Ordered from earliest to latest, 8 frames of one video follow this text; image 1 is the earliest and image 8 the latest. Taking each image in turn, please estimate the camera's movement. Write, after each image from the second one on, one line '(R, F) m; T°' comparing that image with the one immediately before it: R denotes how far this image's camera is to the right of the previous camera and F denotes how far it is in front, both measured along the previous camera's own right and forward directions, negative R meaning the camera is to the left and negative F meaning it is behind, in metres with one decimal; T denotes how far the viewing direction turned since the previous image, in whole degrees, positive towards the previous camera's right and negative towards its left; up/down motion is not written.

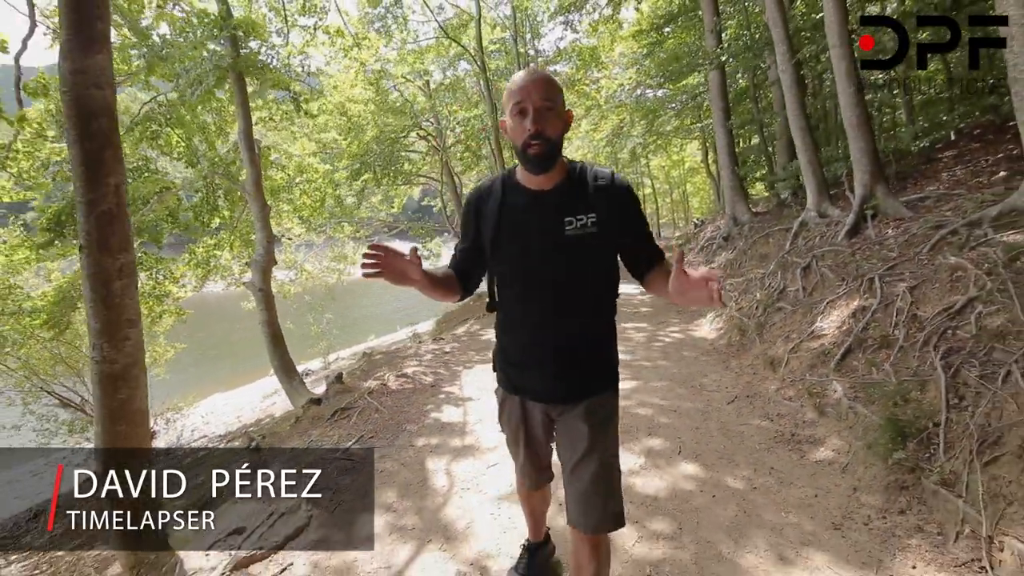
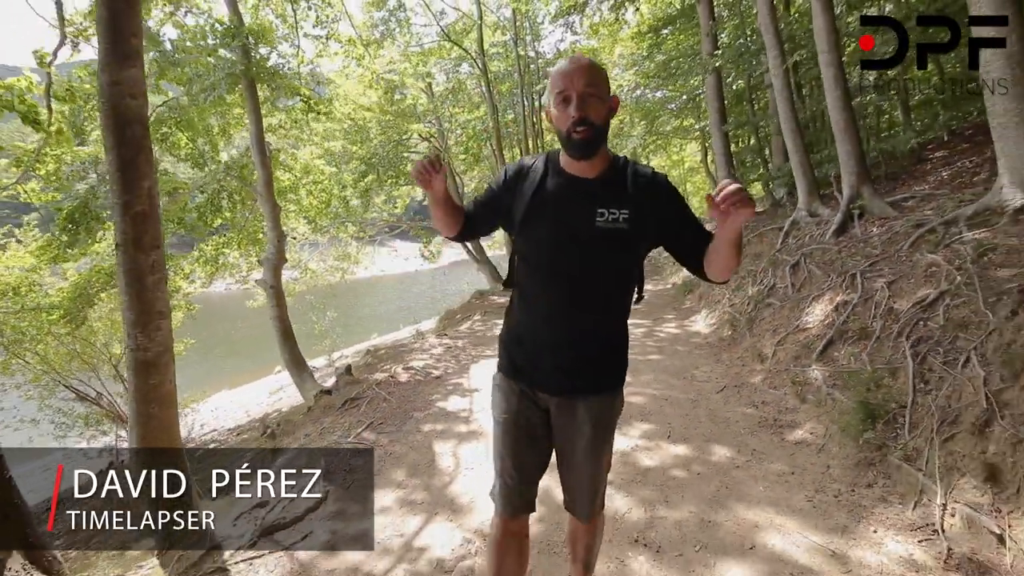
(0.0, -0.3) m; 0°
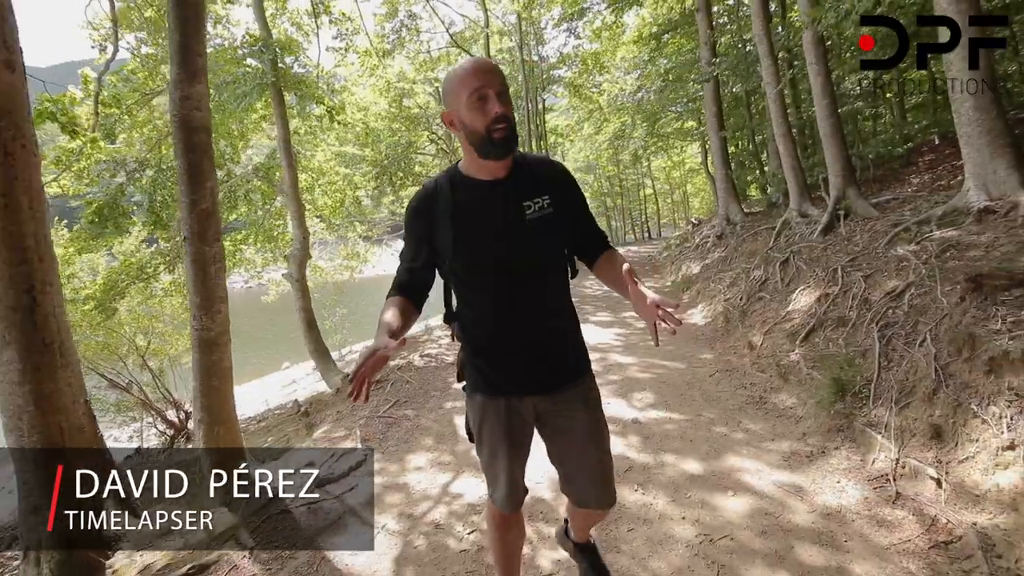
(-0.1, -0.5) m; 0°
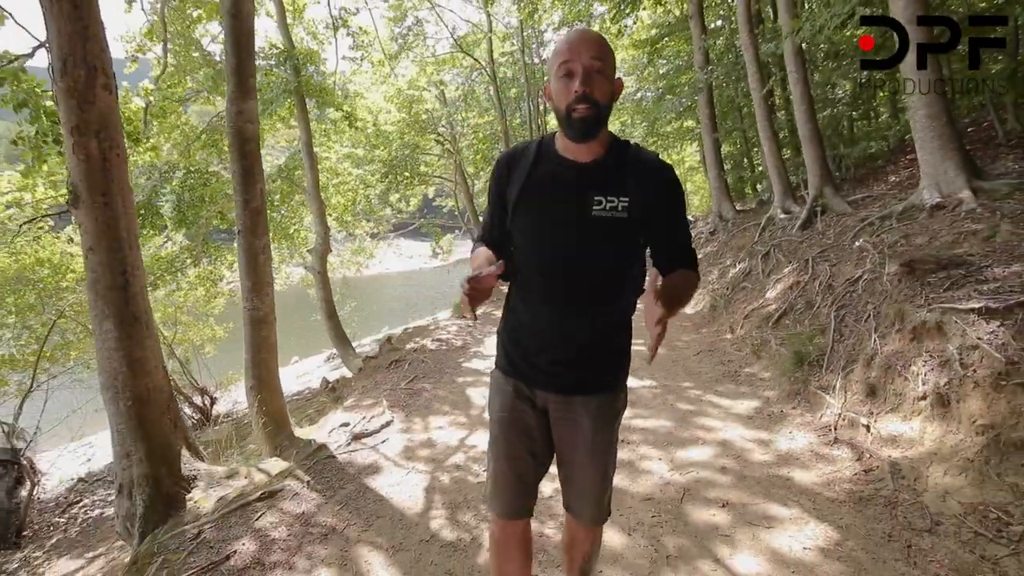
(0.0, -0.7) m; 0°
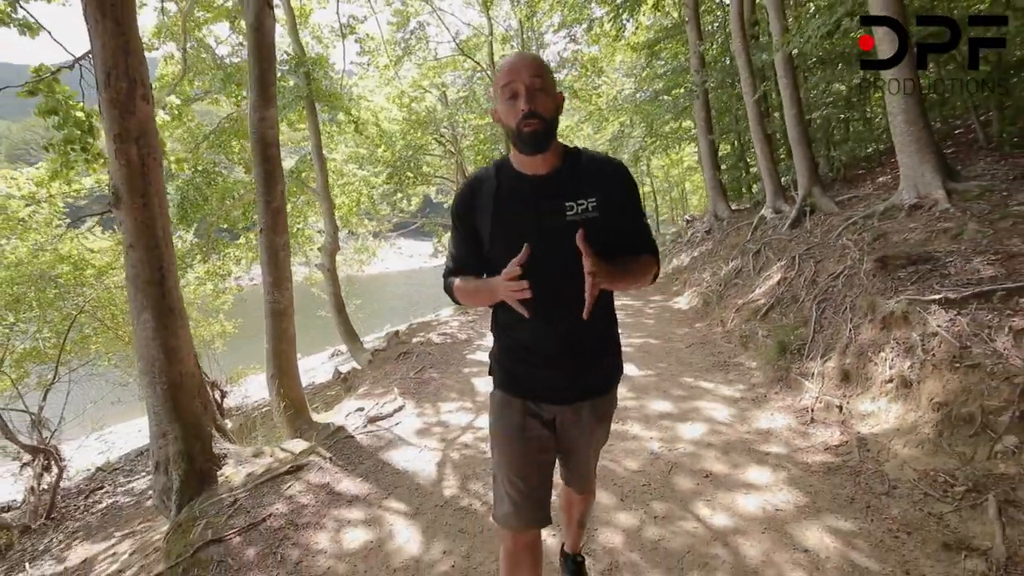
(0.0, -0.4) m; 0°
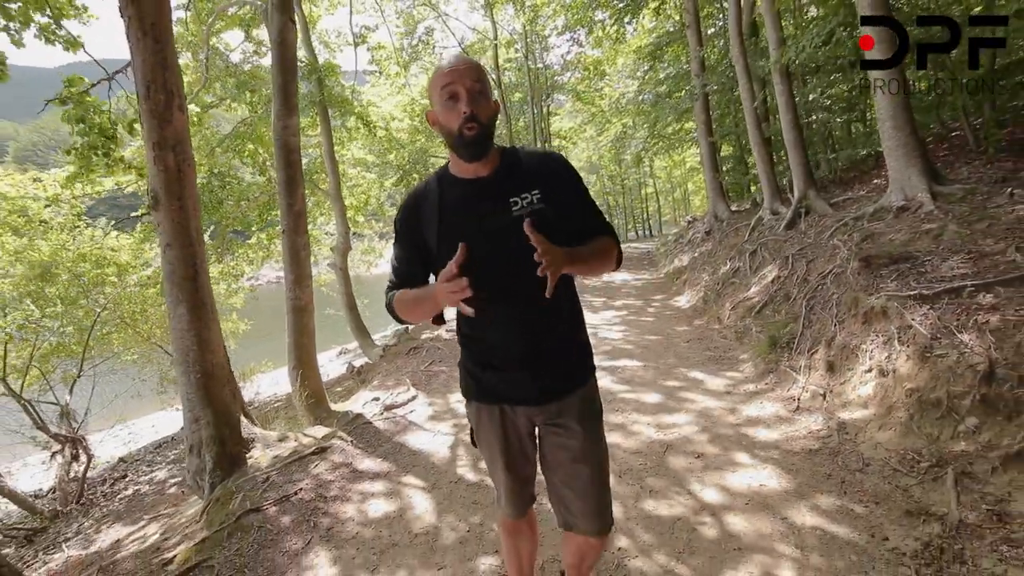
(0.0, -0.3) m; 0°
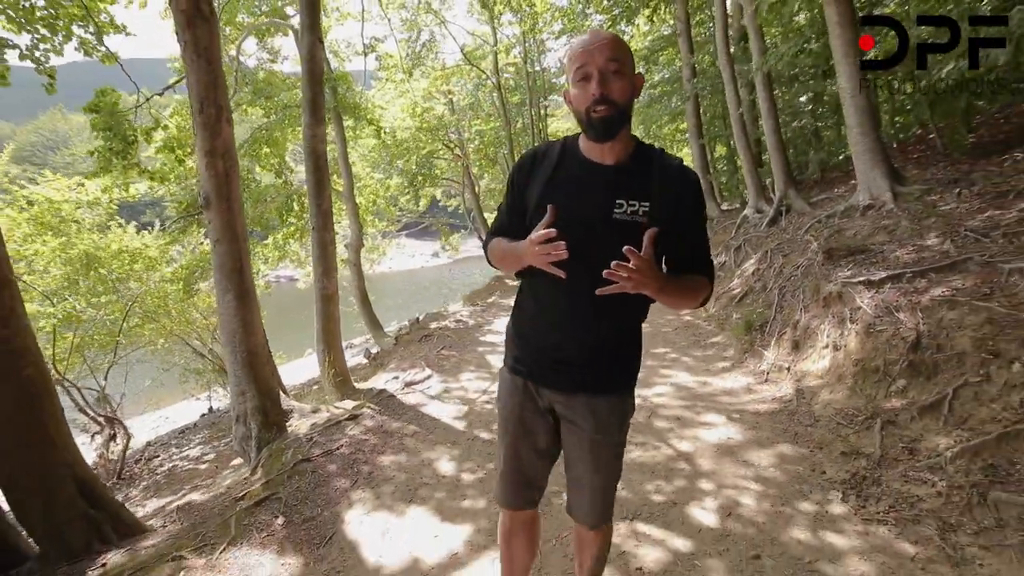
(-0.1, -0.7) m; 0°
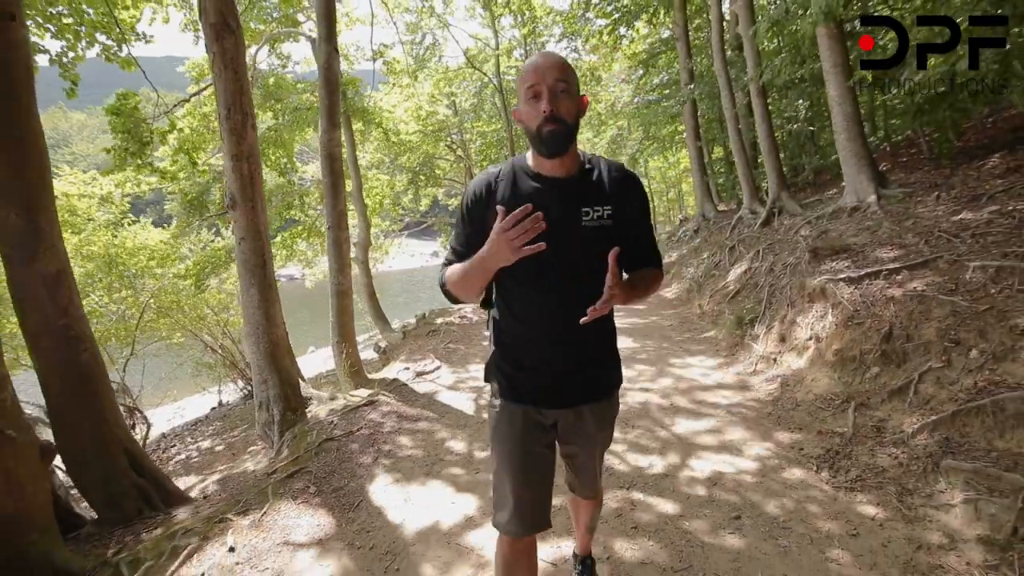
(-0.1, -0.4) m; 0°
